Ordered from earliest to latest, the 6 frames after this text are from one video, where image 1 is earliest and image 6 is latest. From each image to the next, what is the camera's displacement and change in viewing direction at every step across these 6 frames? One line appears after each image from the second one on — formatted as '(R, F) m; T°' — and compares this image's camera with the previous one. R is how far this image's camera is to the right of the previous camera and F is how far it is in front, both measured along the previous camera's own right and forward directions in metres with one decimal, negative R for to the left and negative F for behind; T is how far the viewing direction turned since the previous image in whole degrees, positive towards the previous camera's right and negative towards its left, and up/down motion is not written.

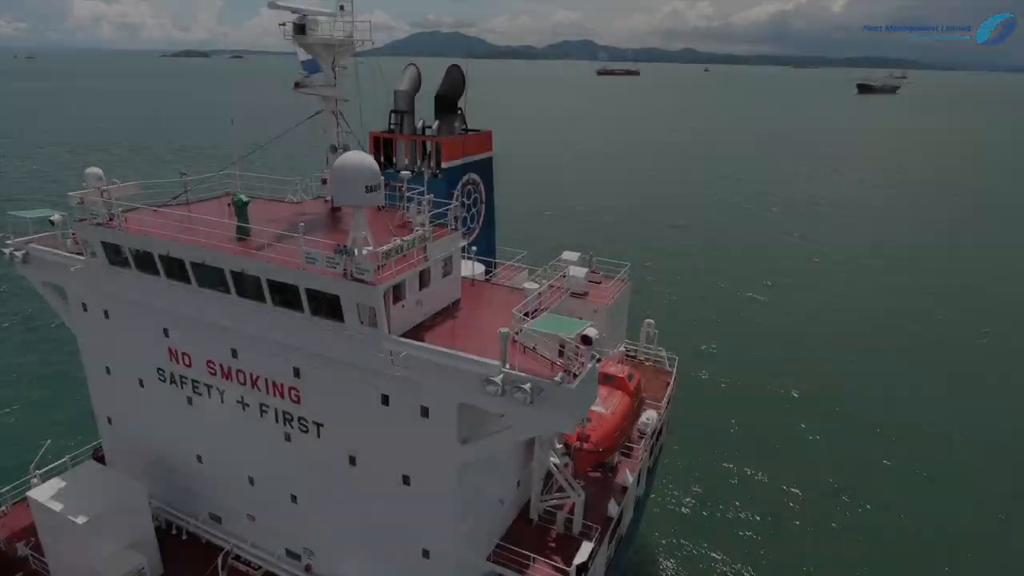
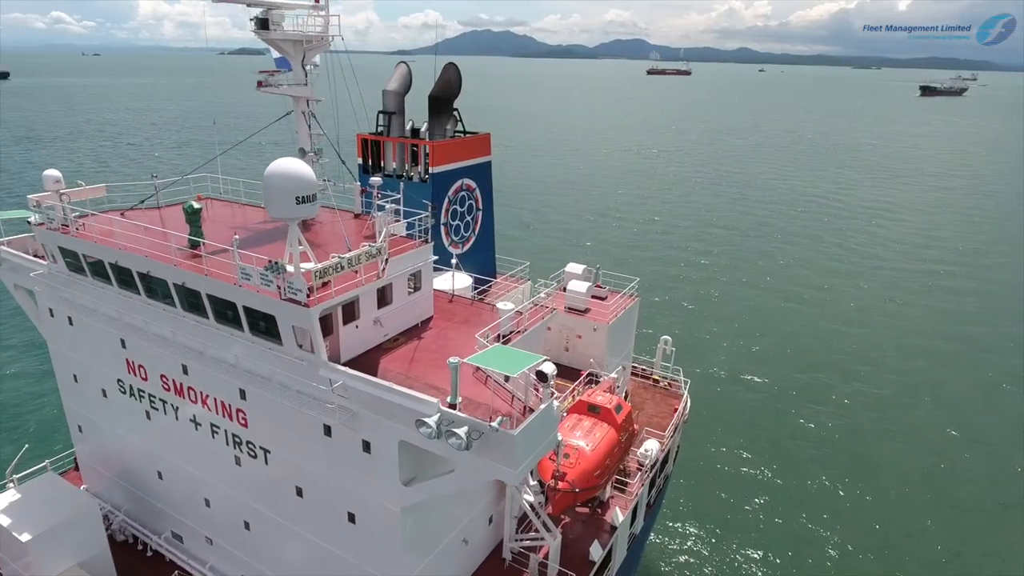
(+2.0, +1.8) m; -4°
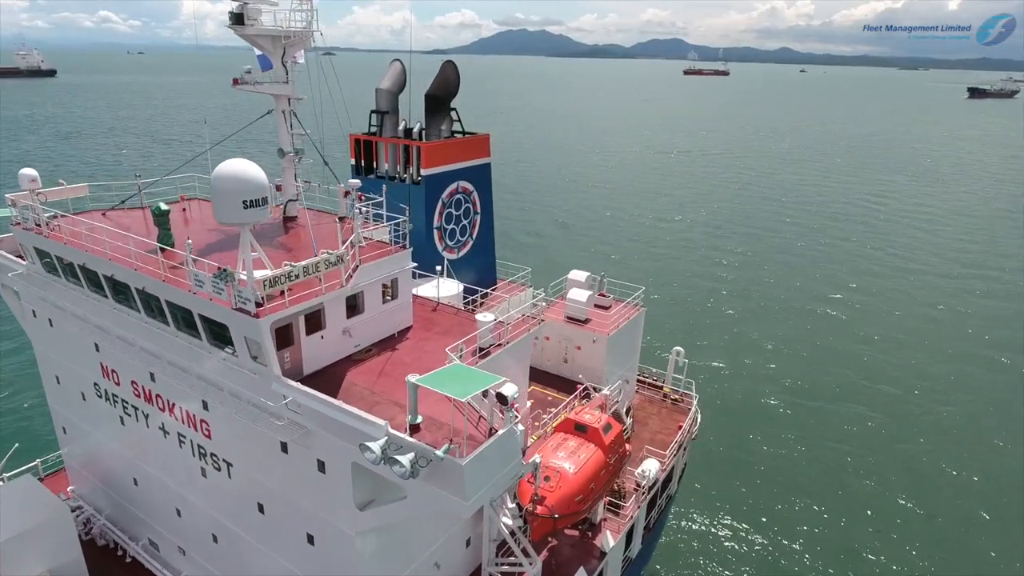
(+1.3, +1.1) m; -3°
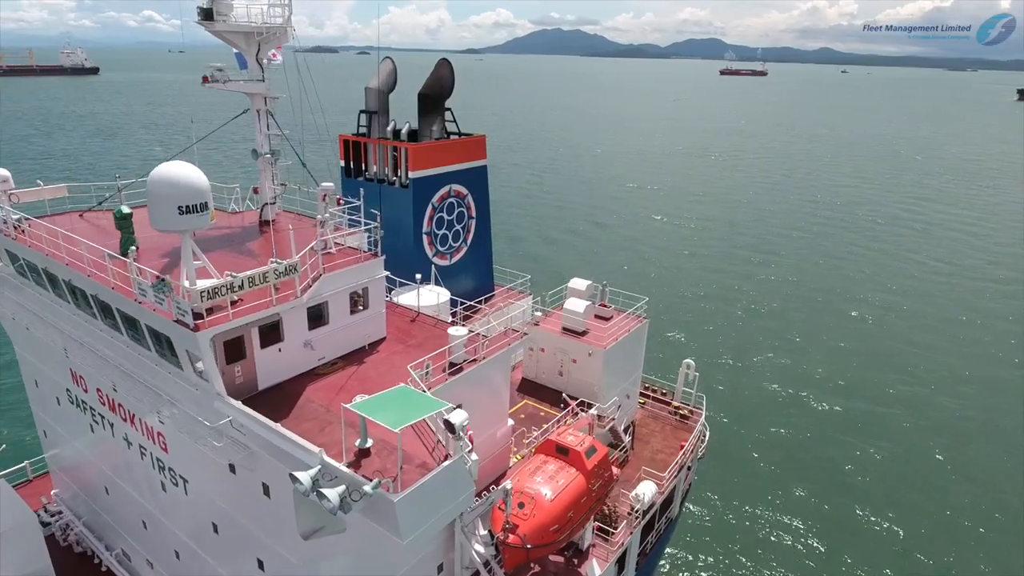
(+1.3, +1.1) m; -3°
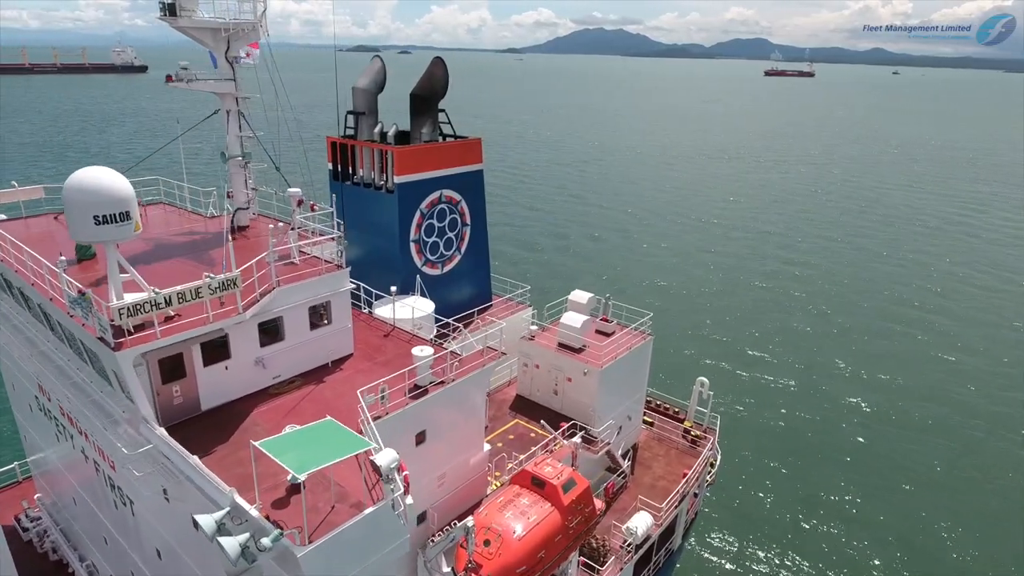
(+1.5, +1.3) m; -3°
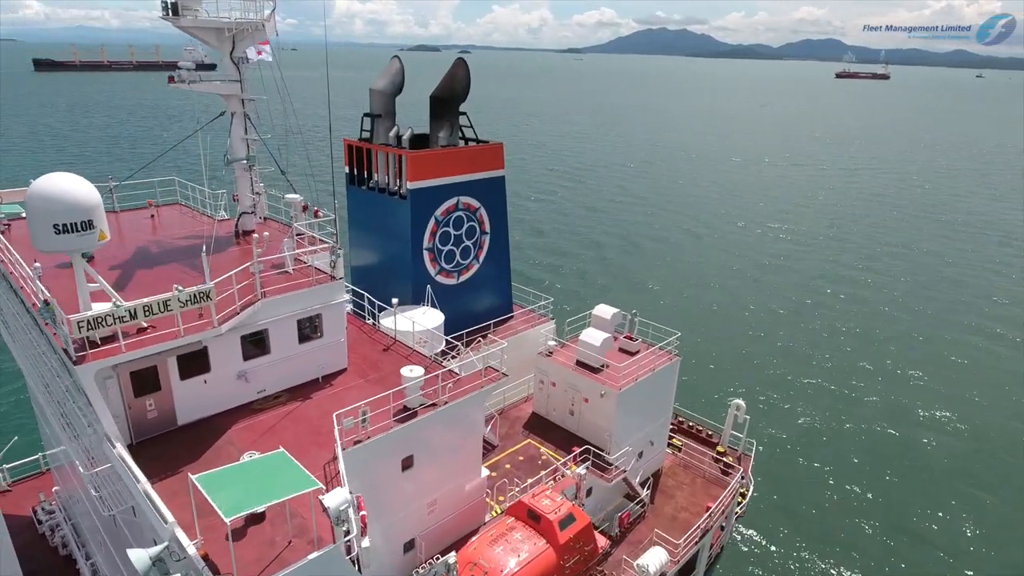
(+1.2, +1.1) m; -5°
